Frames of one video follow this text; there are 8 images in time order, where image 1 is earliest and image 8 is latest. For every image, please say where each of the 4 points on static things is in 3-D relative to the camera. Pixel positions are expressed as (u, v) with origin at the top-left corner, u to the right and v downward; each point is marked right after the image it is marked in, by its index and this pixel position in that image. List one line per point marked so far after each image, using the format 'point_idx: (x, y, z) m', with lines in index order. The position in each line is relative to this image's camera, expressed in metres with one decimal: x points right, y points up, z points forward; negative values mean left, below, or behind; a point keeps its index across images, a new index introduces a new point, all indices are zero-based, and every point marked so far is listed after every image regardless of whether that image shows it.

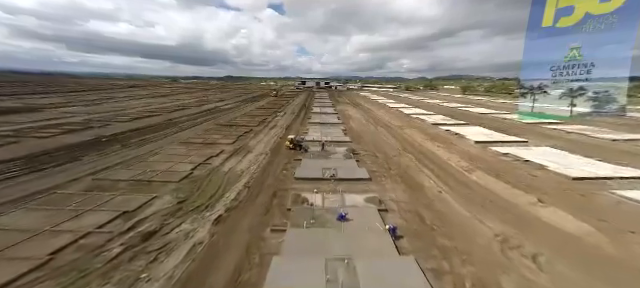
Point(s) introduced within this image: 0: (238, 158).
0: (-4.9, -0.8, +12.7) m
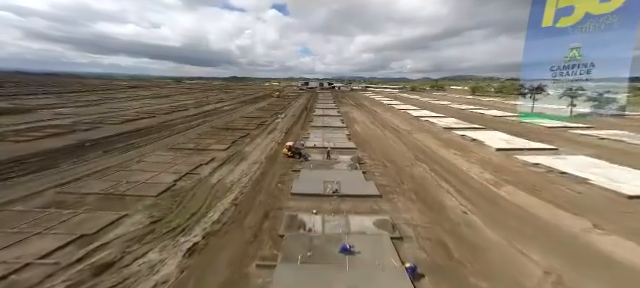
0: (-4.8, -1.2, +11.3) m
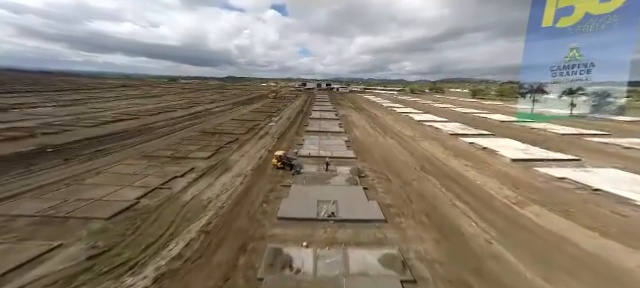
0: (-5.1, -1.6, +9.7) m
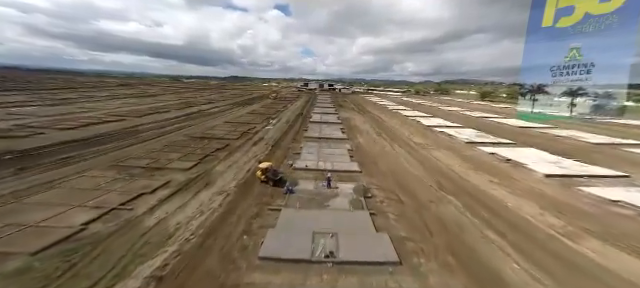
0: (-5.2, -2.1, +8.0) m
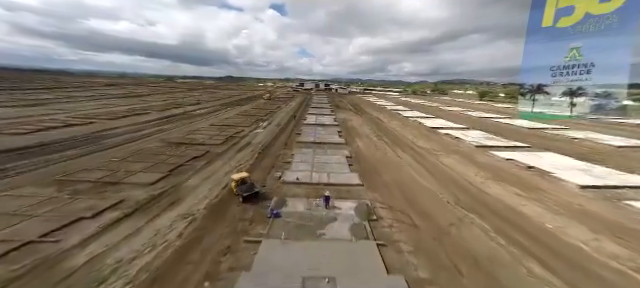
0: (-5.4, -2.4, +6.3) m
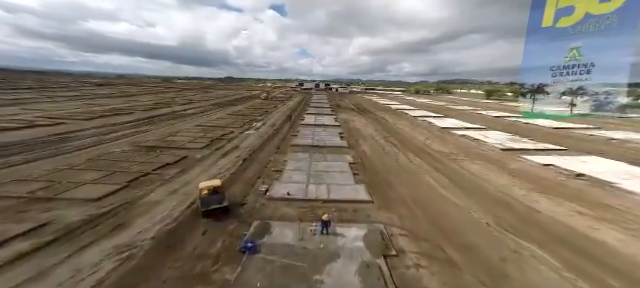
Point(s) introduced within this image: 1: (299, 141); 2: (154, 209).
0: (-5.5, -2.6, +4.4) m
1: (-1.3, +0.2, +12.8) m
2: (-4.9, -1.9, +6.2) m
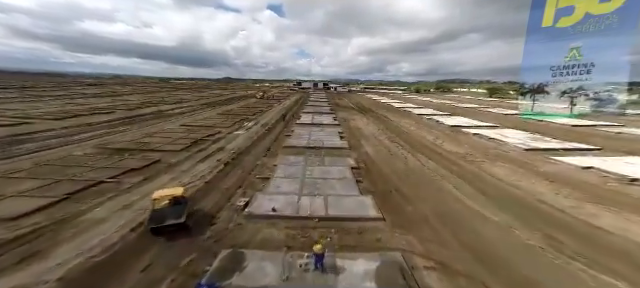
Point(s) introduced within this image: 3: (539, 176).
0: (-5.6, -2.6, +2.9) m
1: (-1.4, +0.2, +11.3) m
2: (-5.0, -1.9, +4.6) m
3: (+7.8, -1.2, +7.6) m
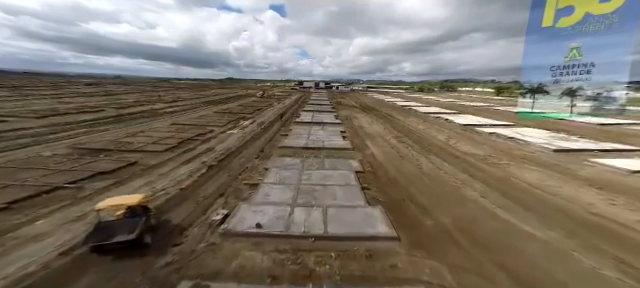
0: (-5.7, -2.6, +1.8) m
1: (-1.4, +0.2, +10.2) m
2: (-5.0, -1.9, +3.6) m
3: (+7.8, -1.2, +6.4) m
